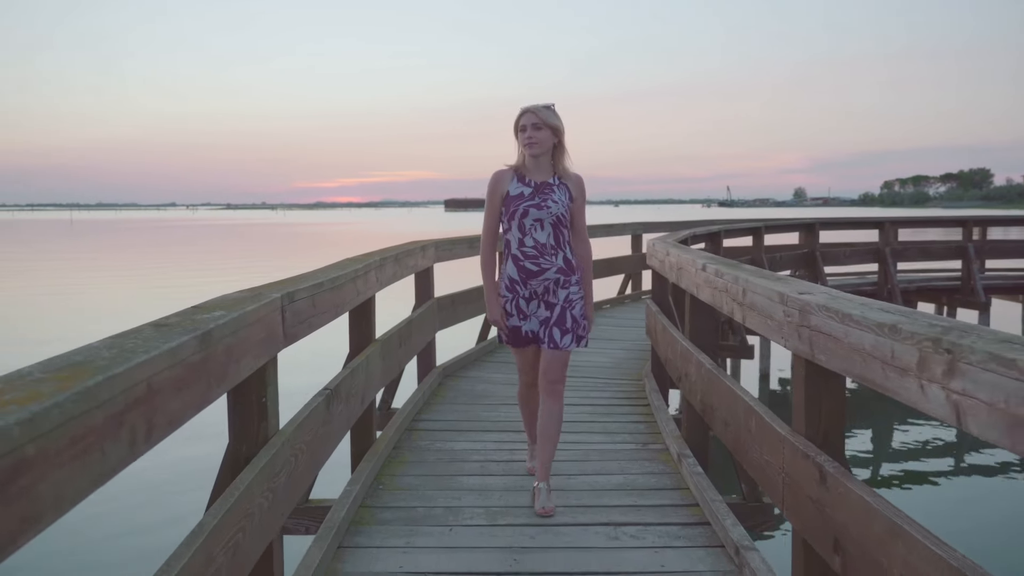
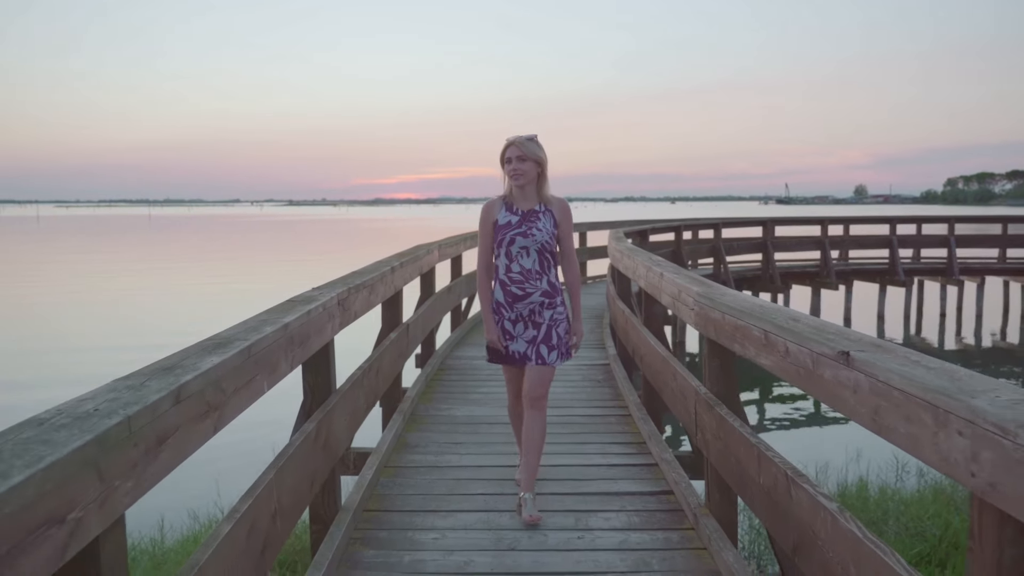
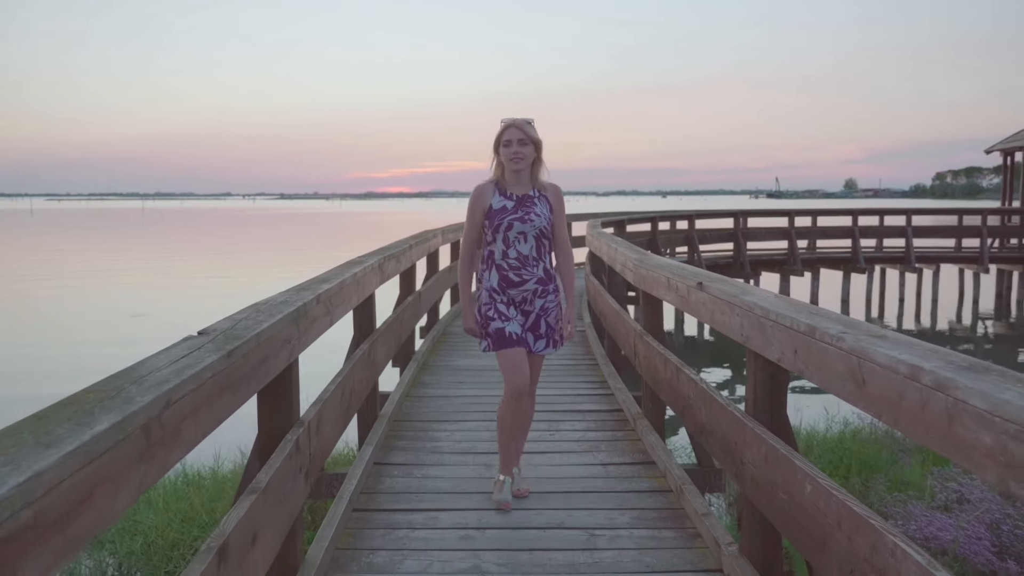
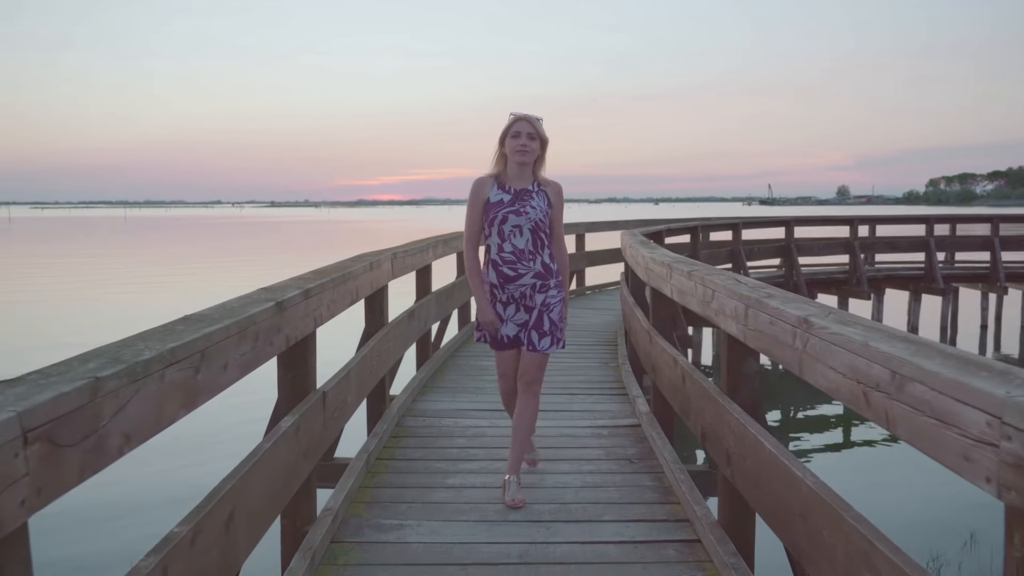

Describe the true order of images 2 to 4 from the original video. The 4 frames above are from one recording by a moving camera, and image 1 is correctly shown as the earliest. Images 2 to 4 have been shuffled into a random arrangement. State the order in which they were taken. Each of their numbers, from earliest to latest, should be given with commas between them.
4, 2, 3
